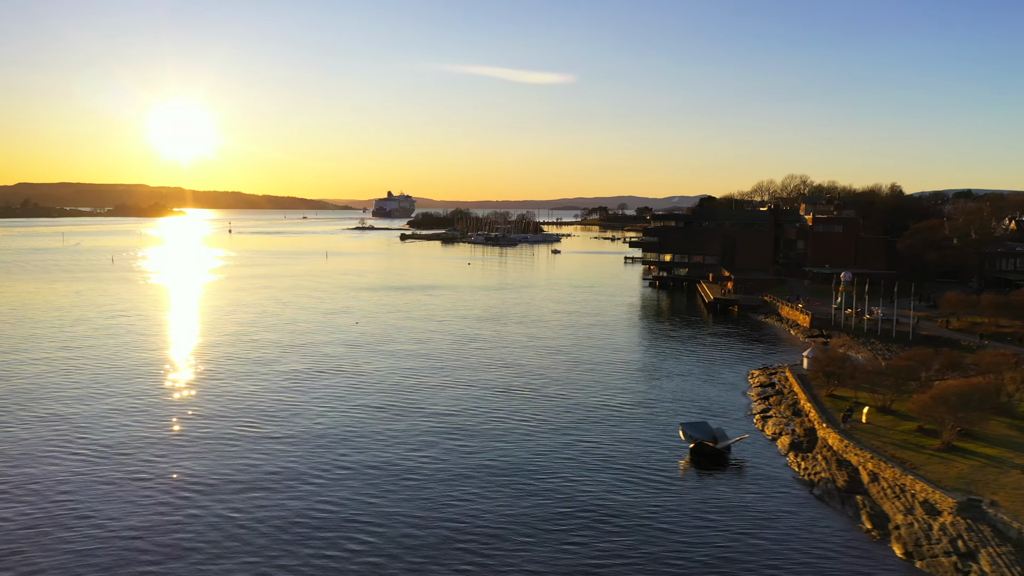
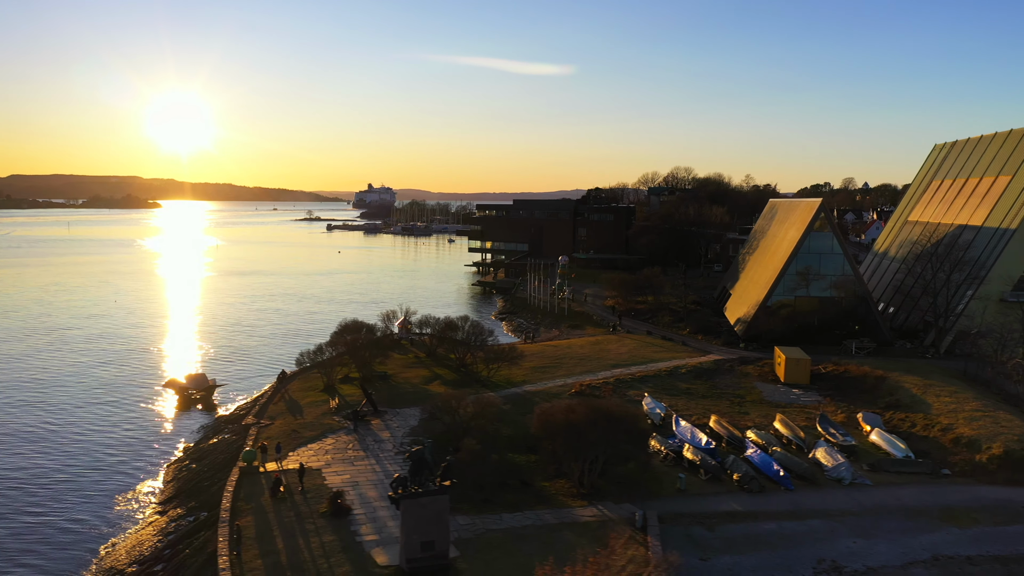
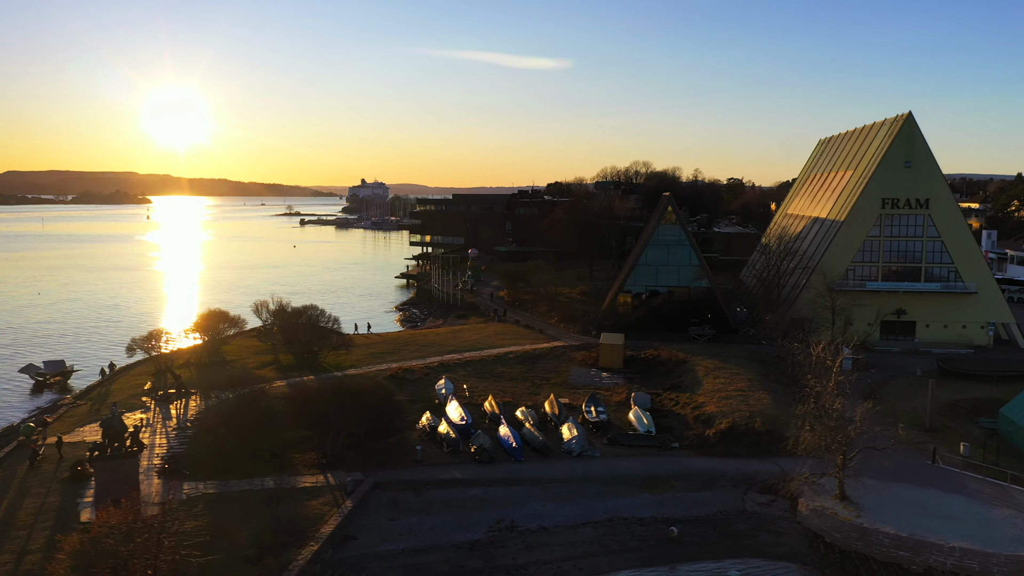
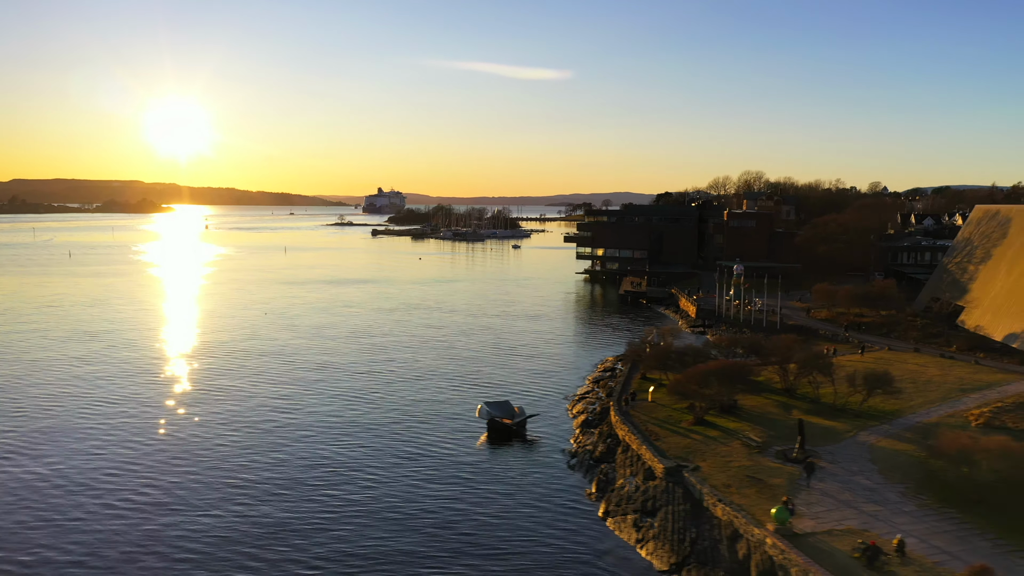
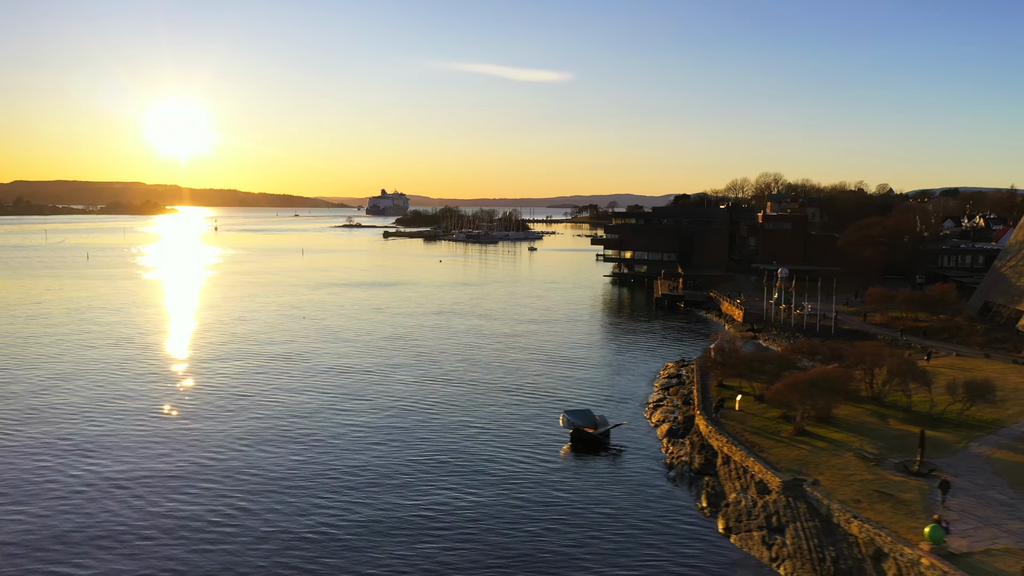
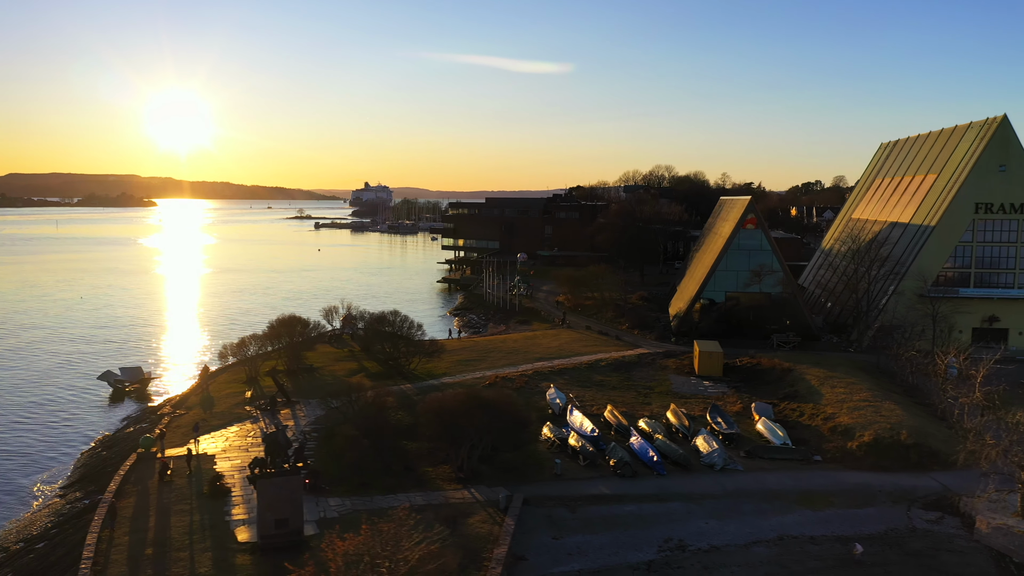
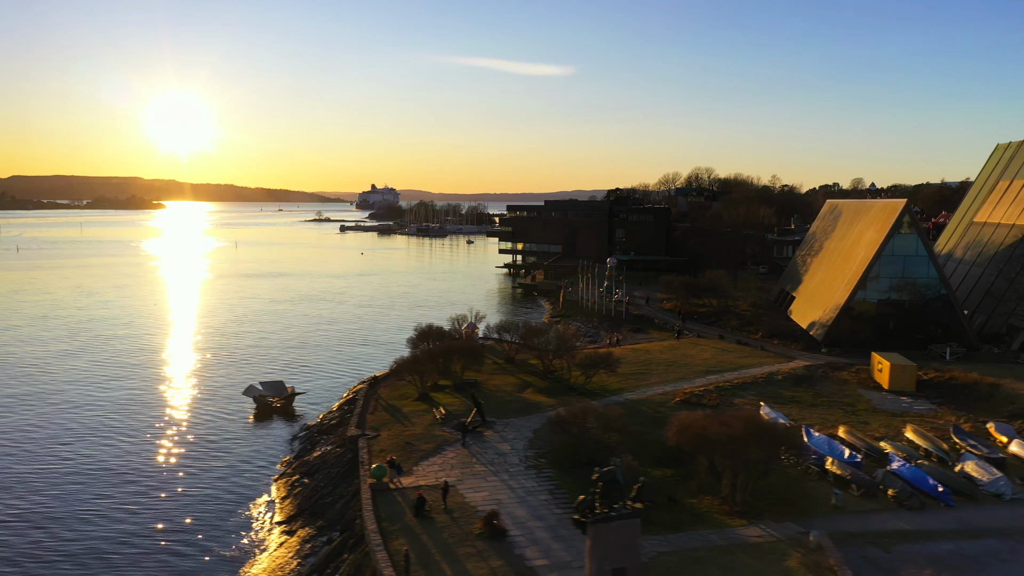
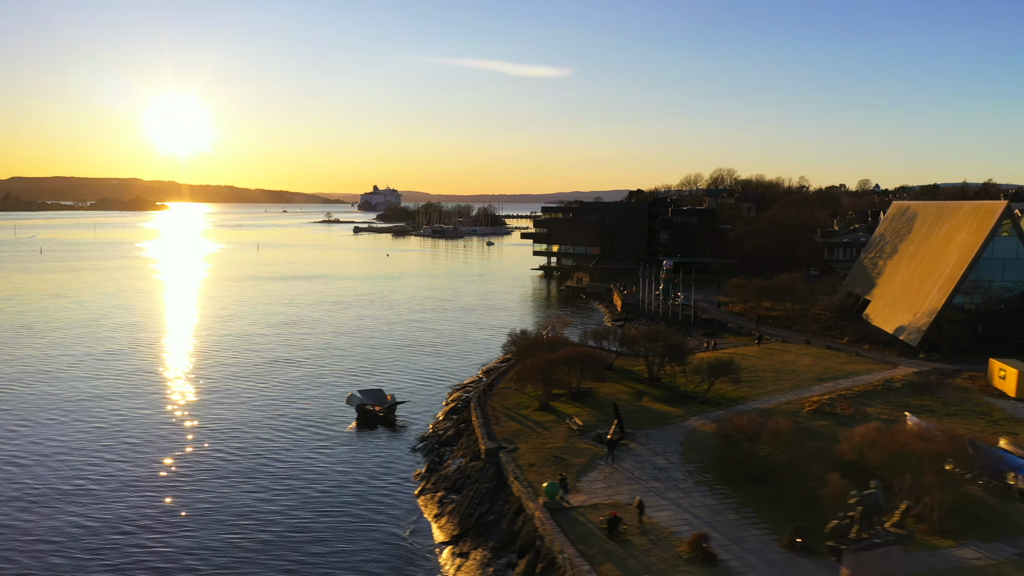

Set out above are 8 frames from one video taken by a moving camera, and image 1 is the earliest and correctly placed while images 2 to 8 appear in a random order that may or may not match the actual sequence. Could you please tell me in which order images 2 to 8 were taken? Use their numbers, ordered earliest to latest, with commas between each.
5, 4, 8, 7, 2, 6, 3
